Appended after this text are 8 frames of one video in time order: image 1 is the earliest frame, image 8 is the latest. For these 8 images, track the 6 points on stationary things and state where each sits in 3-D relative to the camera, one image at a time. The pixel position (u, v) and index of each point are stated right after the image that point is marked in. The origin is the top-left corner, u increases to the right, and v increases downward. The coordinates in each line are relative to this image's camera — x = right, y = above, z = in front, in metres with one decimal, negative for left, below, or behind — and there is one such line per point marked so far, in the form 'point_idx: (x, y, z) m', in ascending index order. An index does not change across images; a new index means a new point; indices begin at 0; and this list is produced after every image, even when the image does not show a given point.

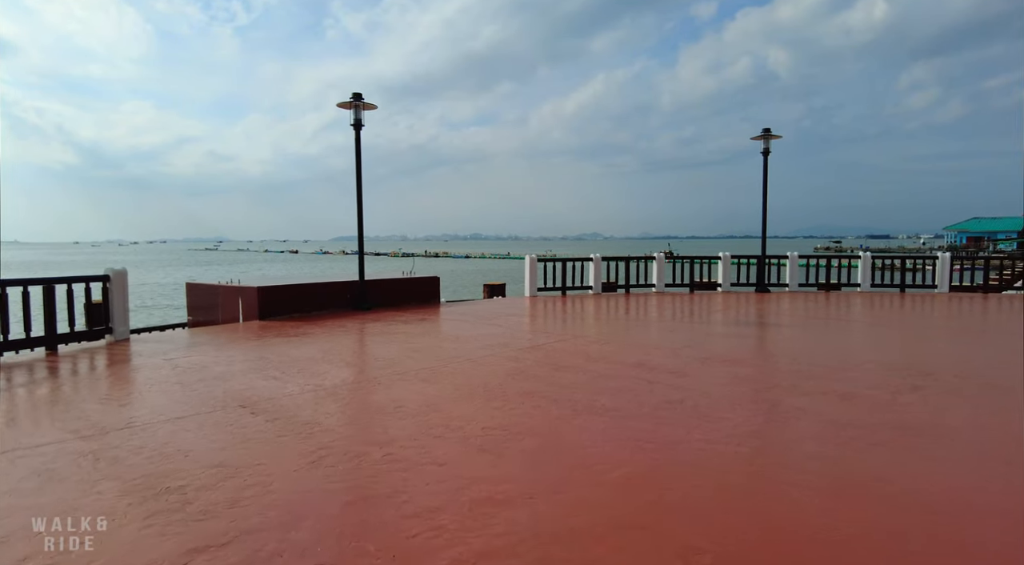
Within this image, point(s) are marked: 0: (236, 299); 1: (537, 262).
0: (-4.4, -0.3, +11.1) m
1: (+0.5, +0.4, +14.7) m
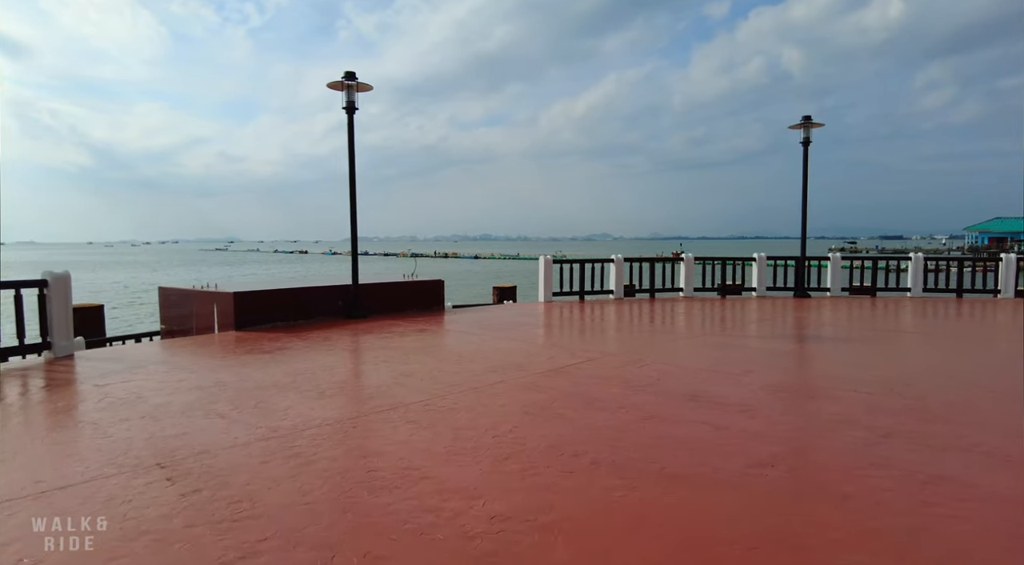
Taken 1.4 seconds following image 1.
0: (-4.2, -0.3, +9.8) m
1: (+0.8, +0.4, +13.2) m
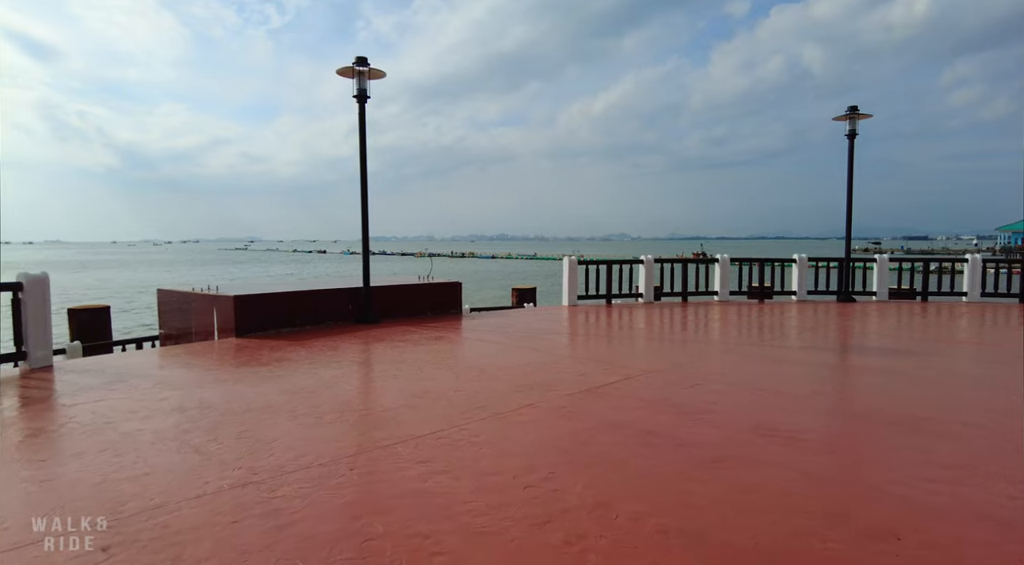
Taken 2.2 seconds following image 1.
0: (-3.9, -0.4, +9.0) m
1: (+1.2, +0.3, +12.4) m
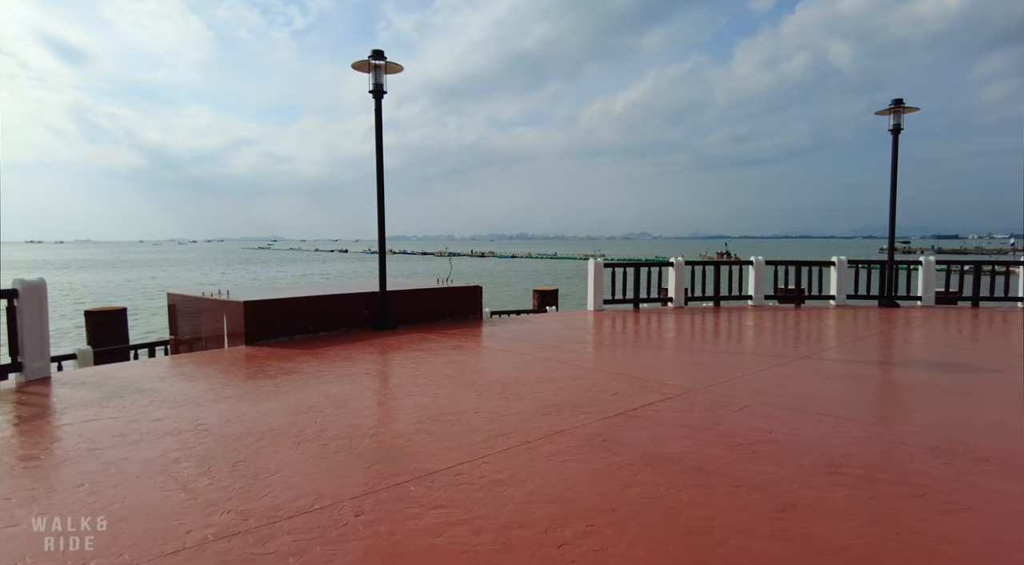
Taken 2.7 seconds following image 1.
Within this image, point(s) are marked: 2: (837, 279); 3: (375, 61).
0: (-3.6, -0.4, +8.6) m
1: (+1.6, +0.2, +11.8) m
2: (+5.9, +0.1, +12.6) m
3: (-1.8, +2.9, +9.1) m
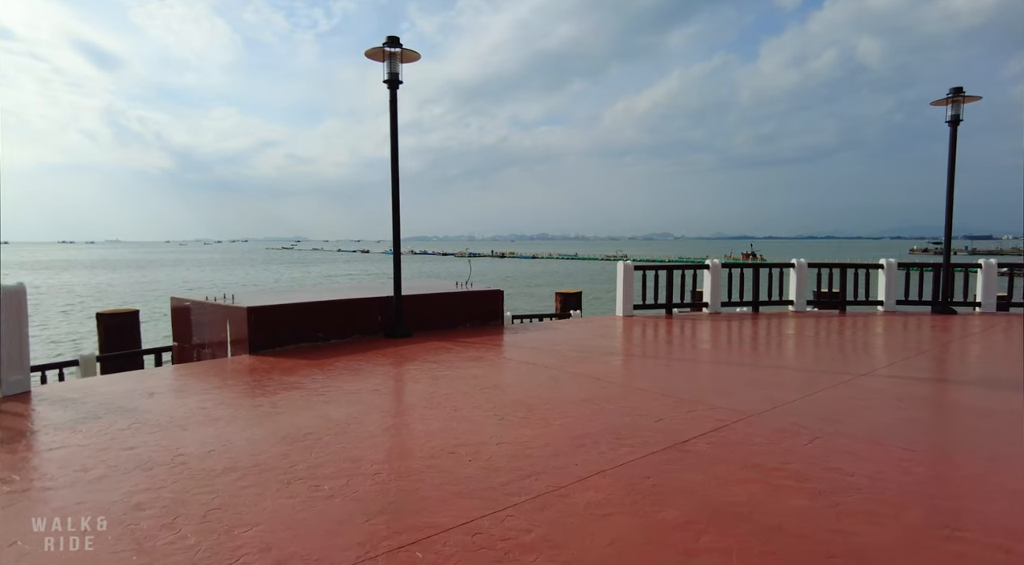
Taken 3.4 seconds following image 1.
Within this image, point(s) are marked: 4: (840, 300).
0: (-3.3, -0.5, +8.0) m
1: (+1.9, +0.2, +11.1) m
2: (+6.3, 0.0, +11.7) m
3: (-1.5, +2.9, +8.5) m
4: (+5.8, -0.3, +12.3) m
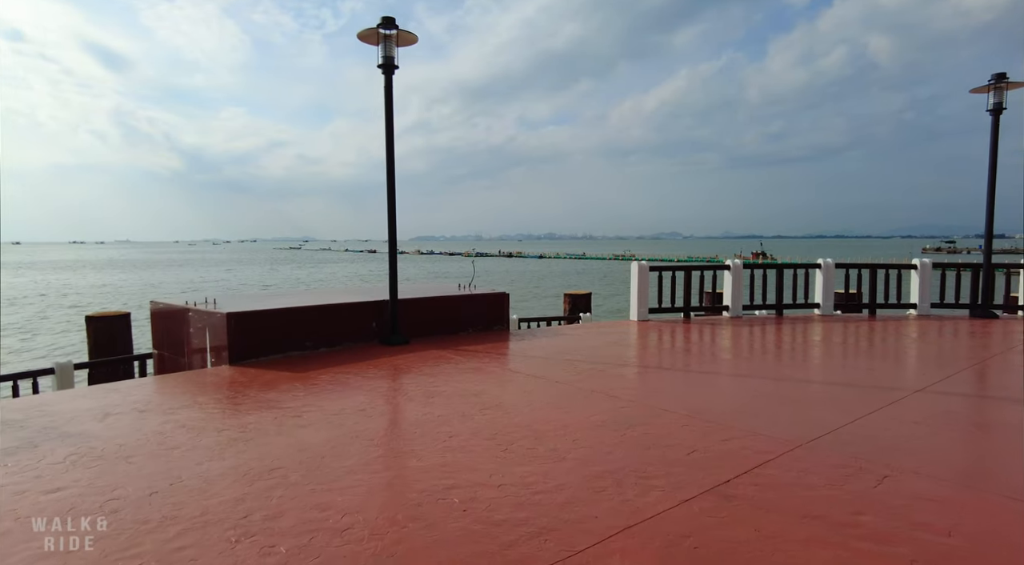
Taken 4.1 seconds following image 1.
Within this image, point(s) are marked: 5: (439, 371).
0: (-3.3, -0.5, +7.3) m
1: (+2.0, +0.2, +10.3) m
2: (+6.4, 0.0, +10.9) m
3: (-1.4, +2.8, +7.8) m
4: (+5.9, -0.3, +11.5) m
5: (-0.7, -0.8, +6.5) m
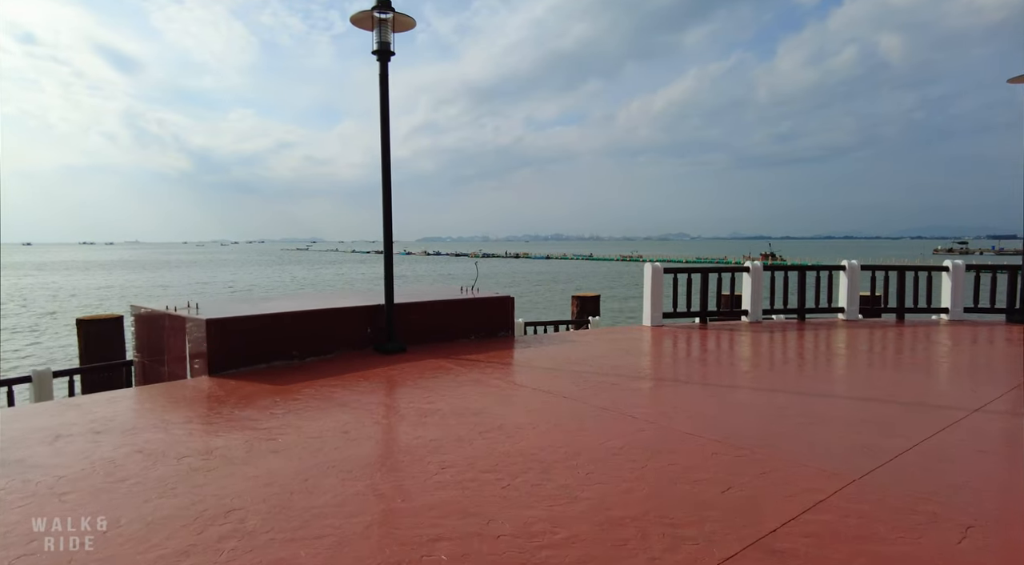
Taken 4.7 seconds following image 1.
0: (-3.2, -0.5, +6.8) m
1: (+2.1, +0.1, +9.7) m
2: (+6.5, -0.1, +10.3) m
3: (-1.4, +2.8, +7.2) m
4: (+6.0, -0.4, +10.8) m
5: (-0.7, -0.9, +5.9) m
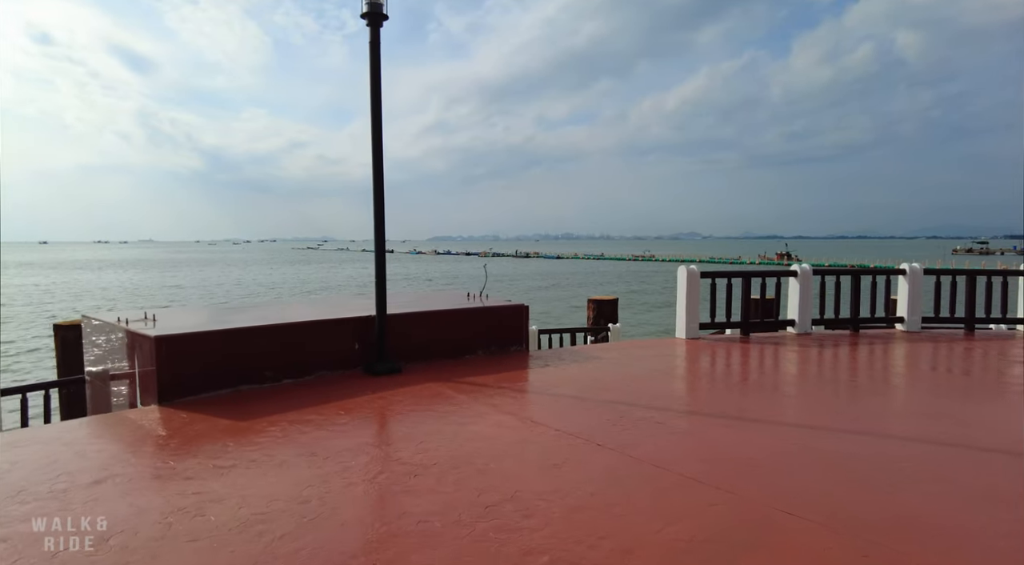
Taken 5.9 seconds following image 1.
0: (-3.1, -0.6, +5.6) m
1: (+2.3, 0.0, +8.5) m
2: (+6.7, -0.2, +9.0) m
3: (-1.2, +2.7, +6.0) m
4: (+6.1, -0.5, +9.6) m
5: (-0.5, -0.9, +4.7) m
